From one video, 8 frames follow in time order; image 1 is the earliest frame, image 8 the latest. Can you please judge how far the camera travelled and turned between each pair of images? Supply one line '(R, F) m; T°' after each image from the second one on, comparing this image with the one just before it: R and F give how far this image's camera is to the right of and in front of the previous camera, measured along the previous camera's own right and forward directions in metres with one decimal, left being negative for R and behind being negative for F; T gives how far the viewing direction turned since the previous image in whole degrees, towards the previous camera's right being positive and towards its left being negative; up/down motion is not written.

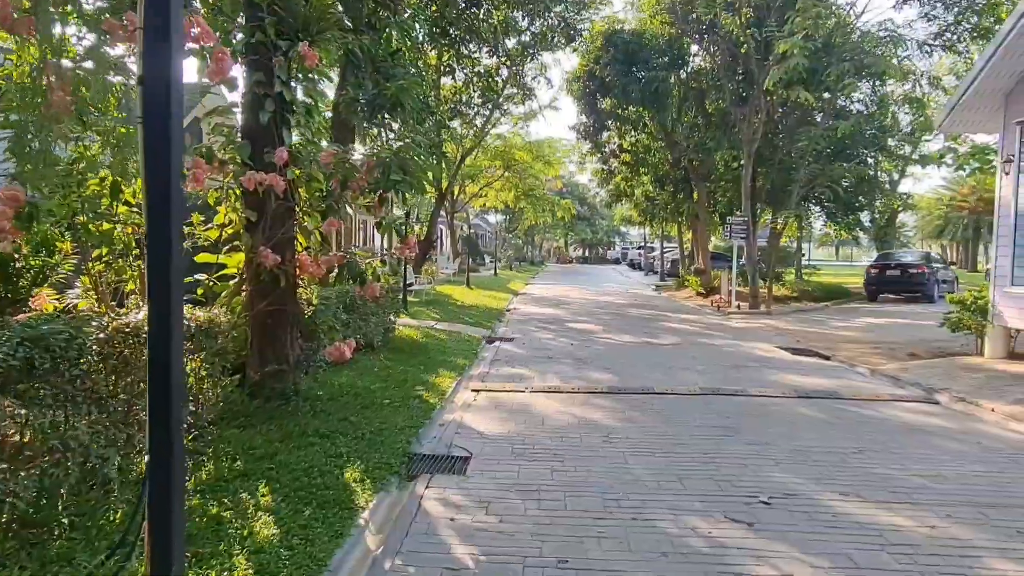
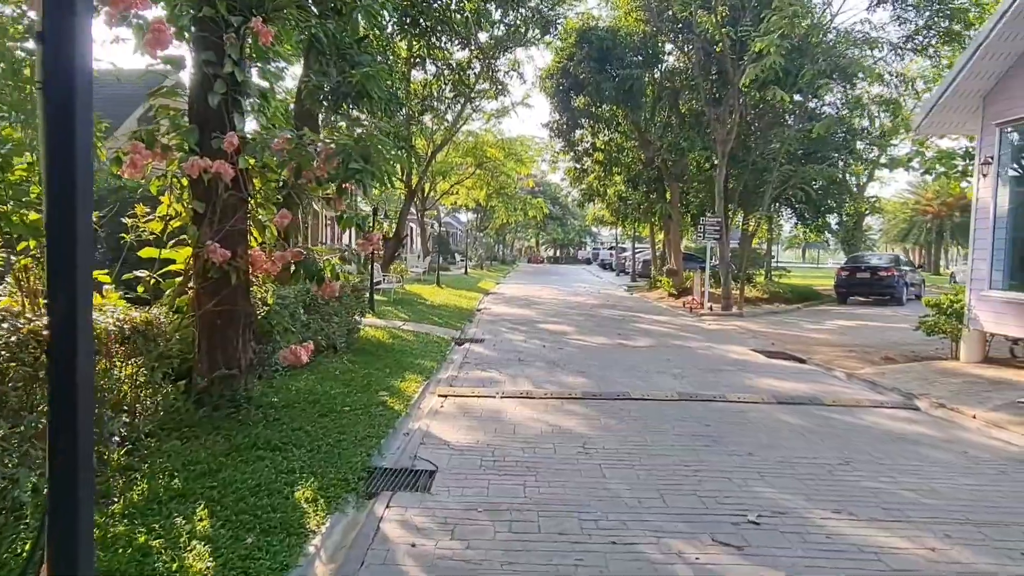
(0.0, +0.4) m; +2°
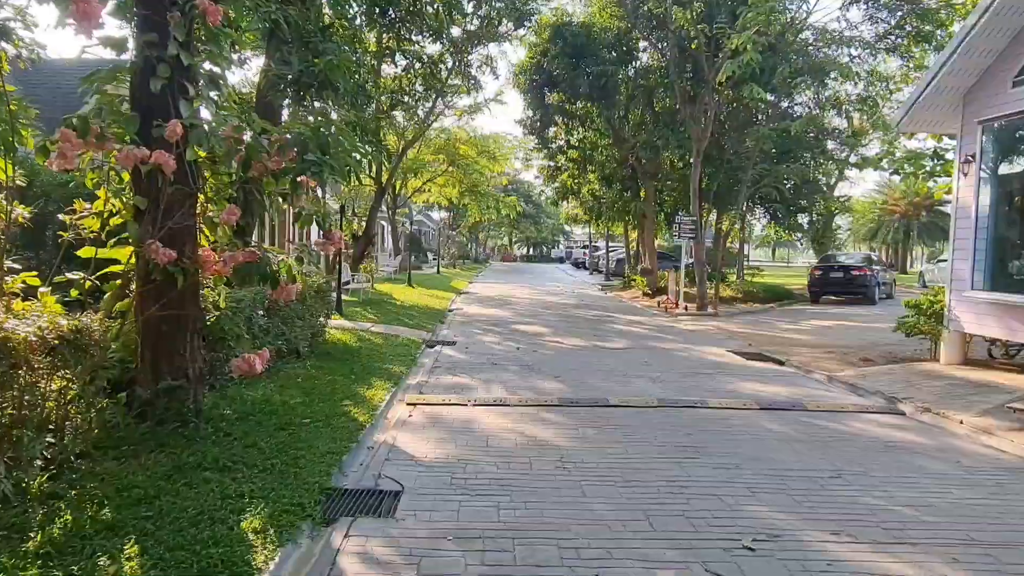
(0.0, +0.4) m; +2°
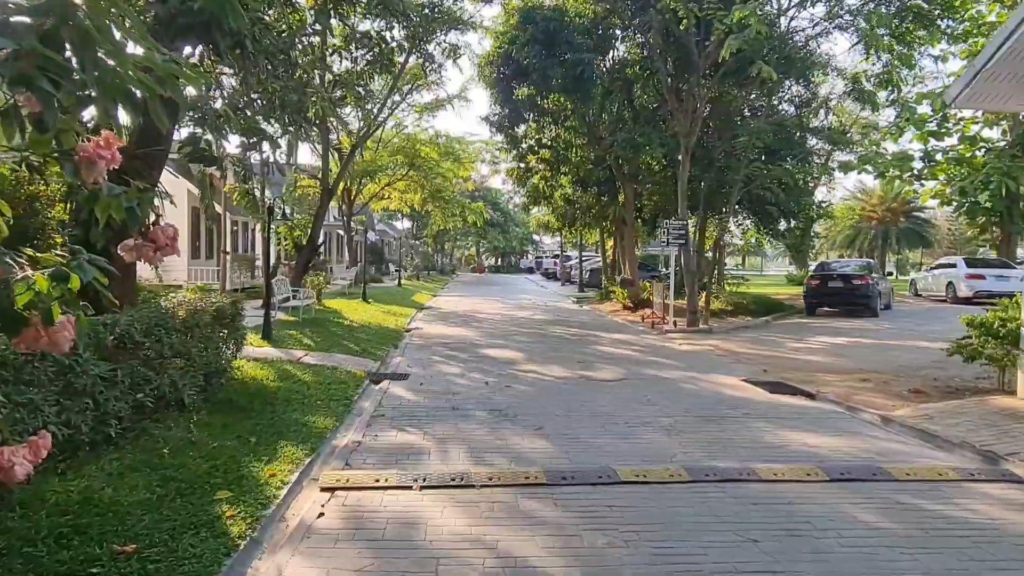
(0.0, +2.3) m; +3°
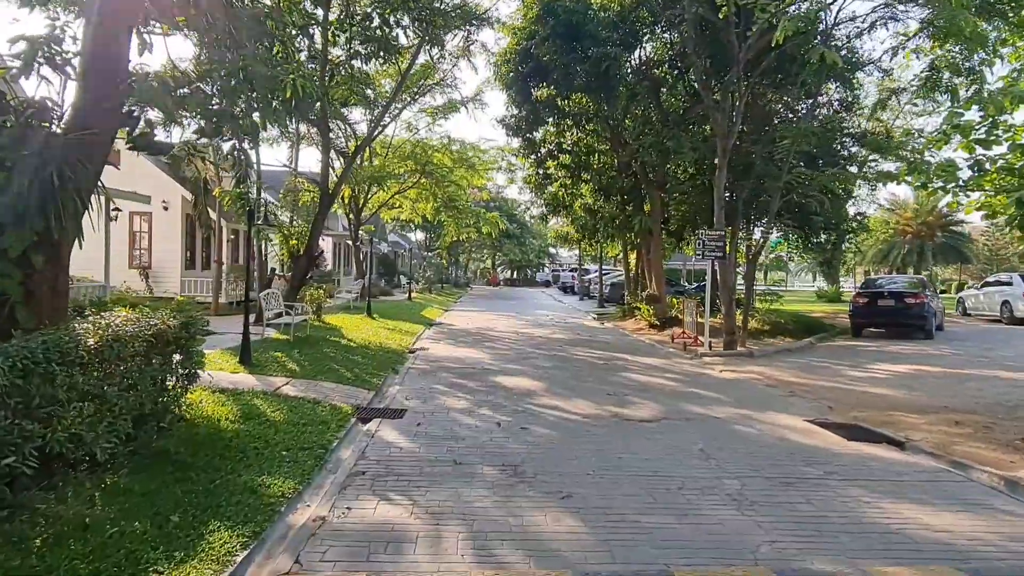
(0.0, +1.6) m; -1°
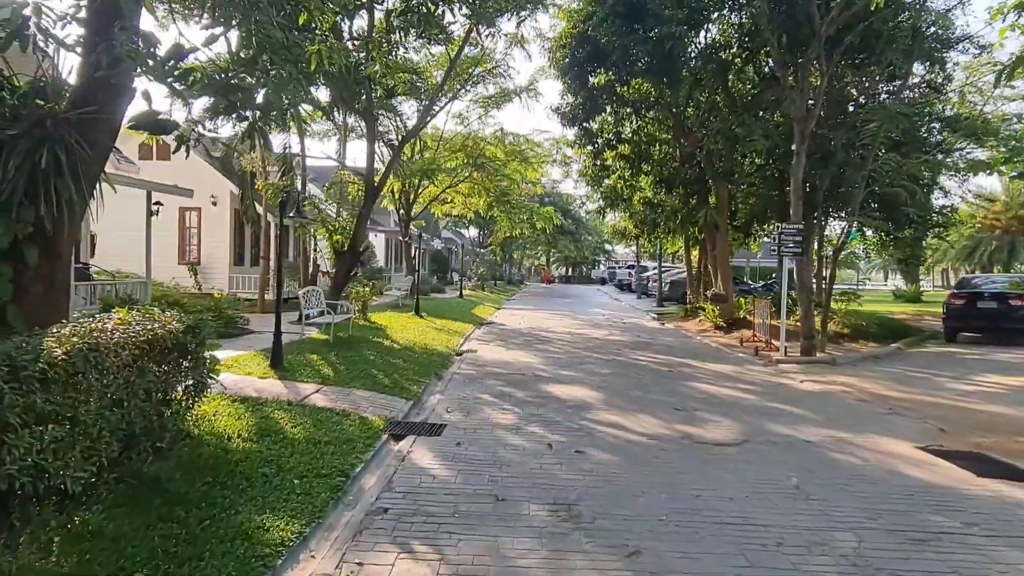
(0.0, +1.0) m; -5°
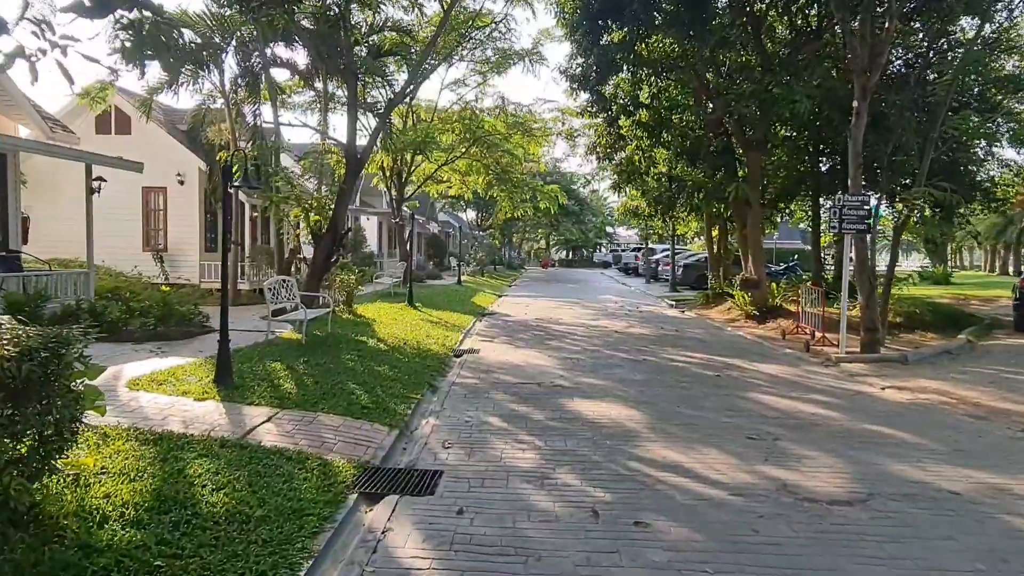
(-0.2, +2.1) m; 0°
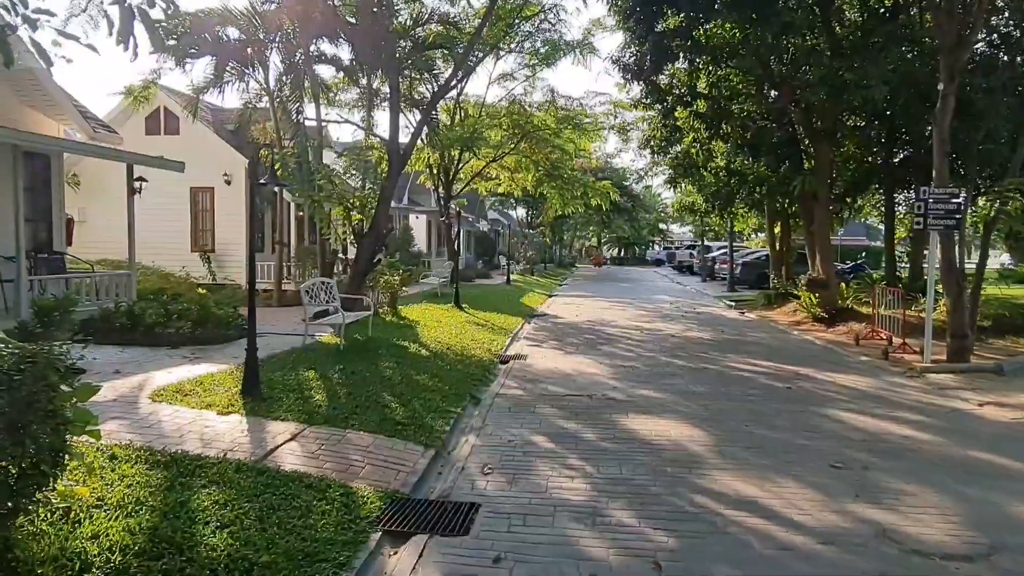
(0.0, +0.6) m; -4°
